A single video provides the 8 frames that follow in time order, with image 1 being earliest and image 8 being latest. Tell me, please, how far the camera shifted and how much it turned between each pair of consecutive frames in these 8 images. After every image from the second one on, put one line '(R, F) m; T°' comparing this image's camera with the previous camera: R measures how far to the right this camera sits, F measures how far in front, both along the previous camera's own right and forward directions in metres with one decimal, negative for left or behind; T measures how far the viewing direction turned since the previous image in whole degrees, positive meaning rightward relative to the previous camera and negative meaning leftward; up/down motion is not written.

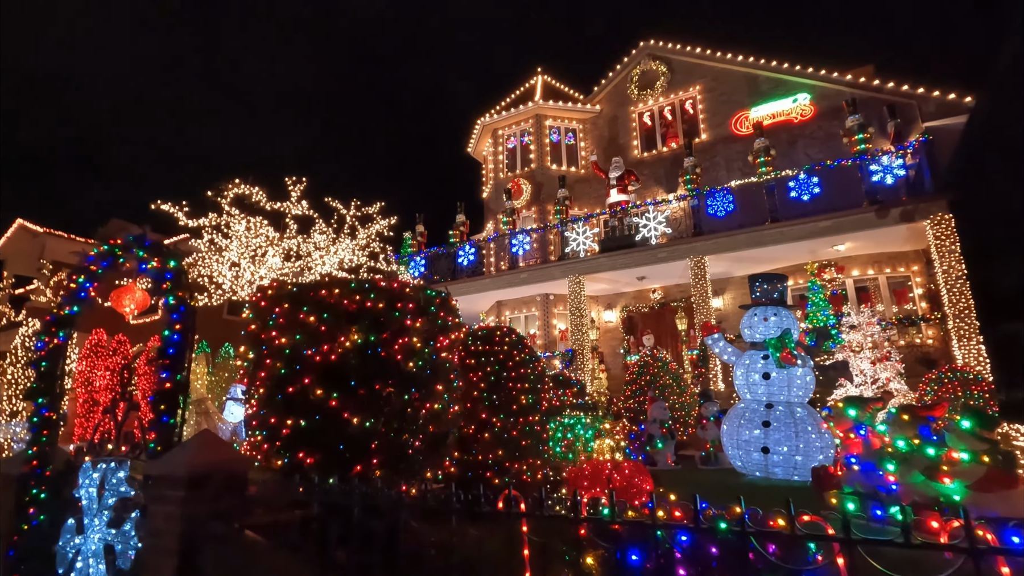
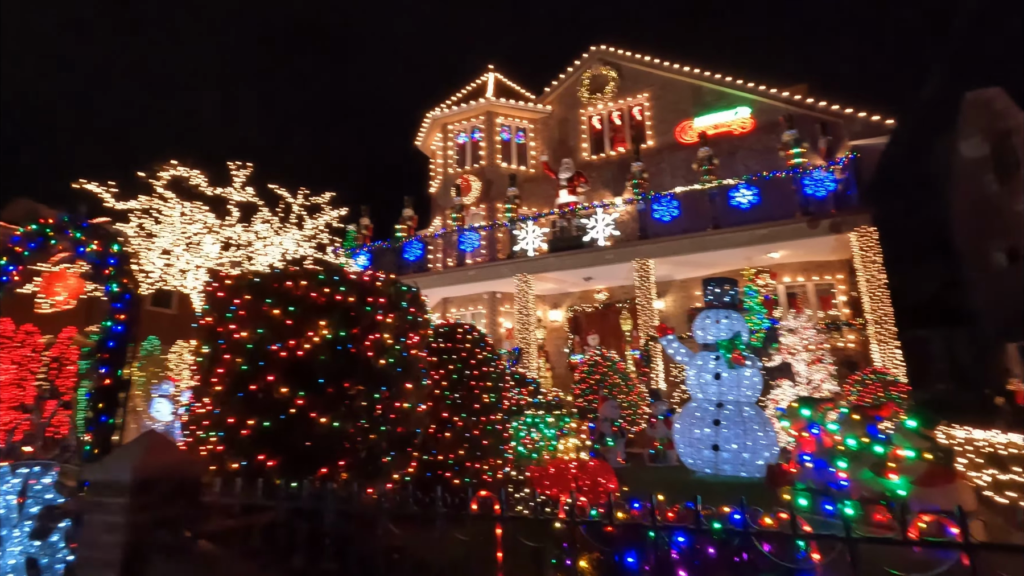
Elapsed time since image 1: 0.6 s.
(-0.3, +0.1) m; +6°
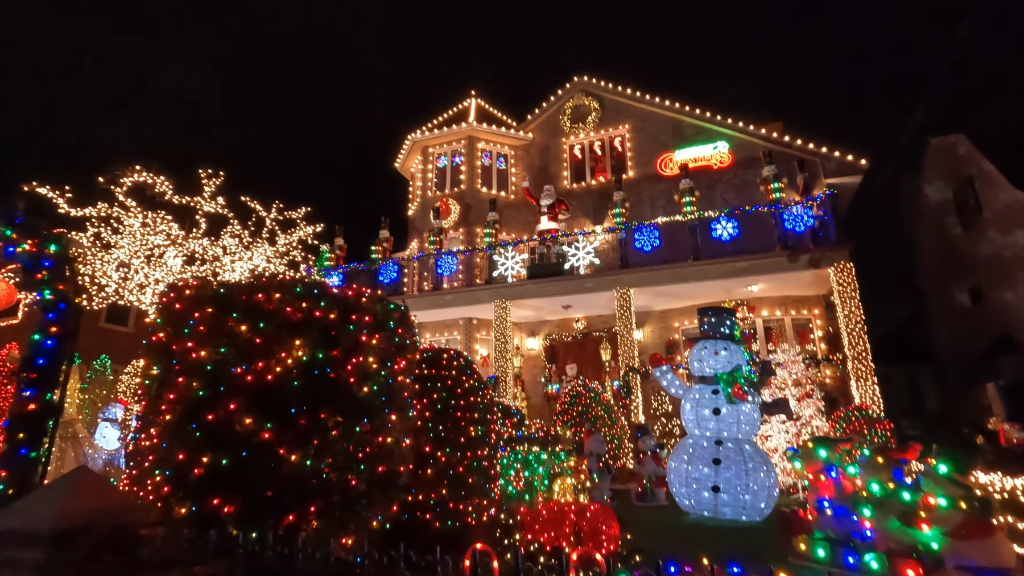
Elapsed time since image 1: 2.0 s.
(-0.2, +0.4) m; +3°
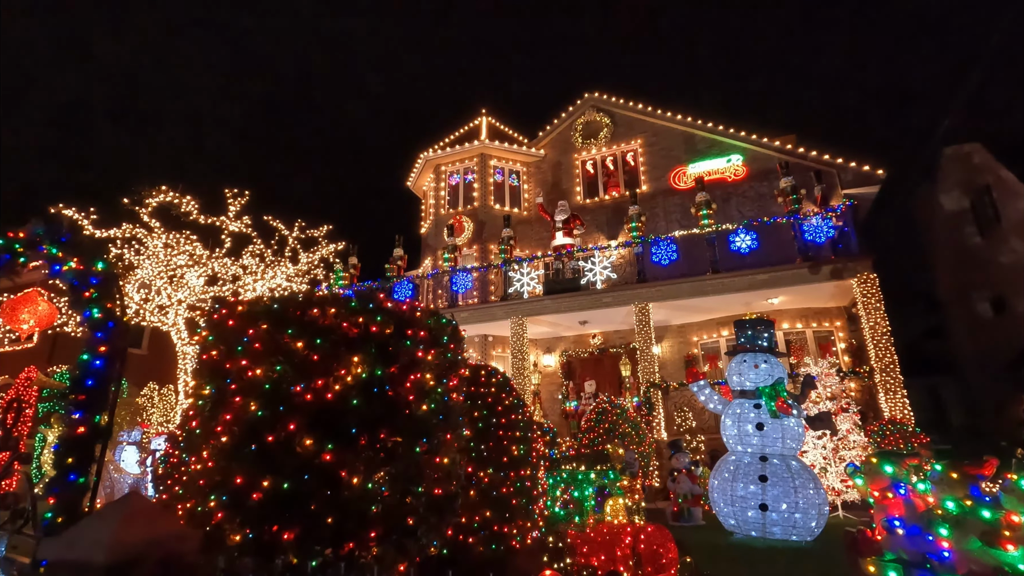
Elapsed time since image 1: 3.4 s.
(-0.4, +0.1) m; -1°
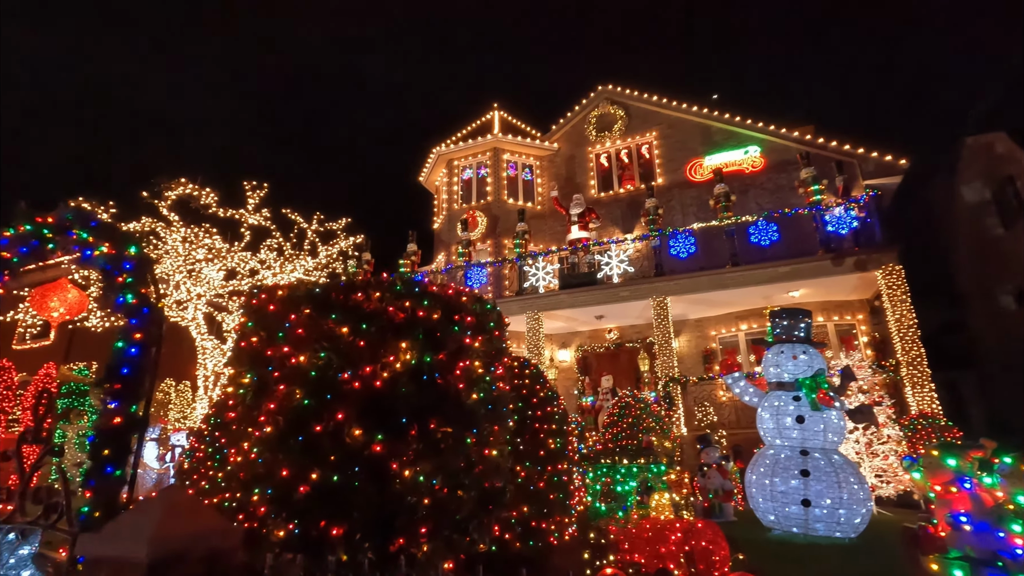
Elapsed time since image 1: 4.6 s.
(-0.3, +0.2) m; -1°
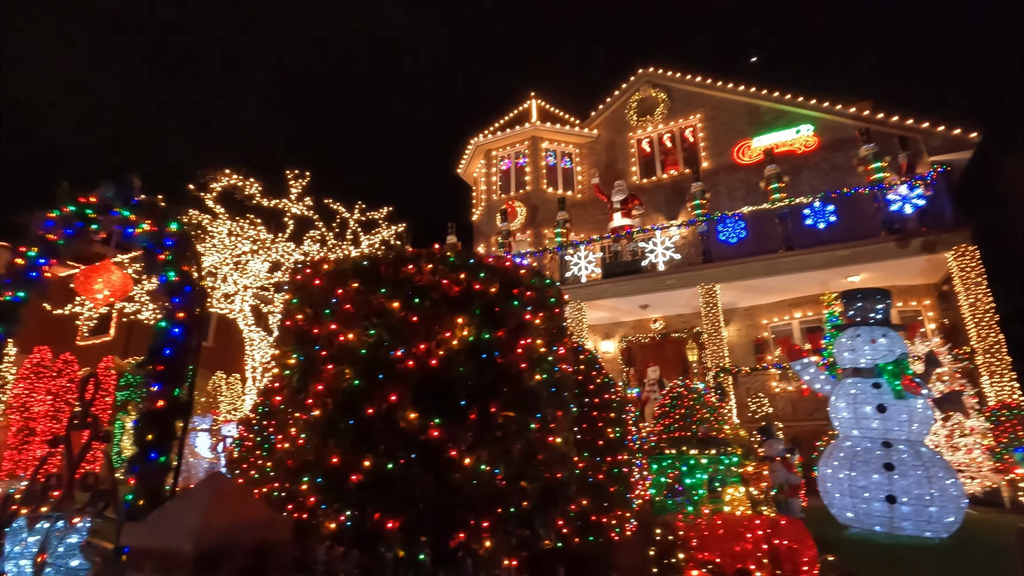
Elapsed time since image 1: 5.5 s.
(-0.2, +0.3) m; -4°
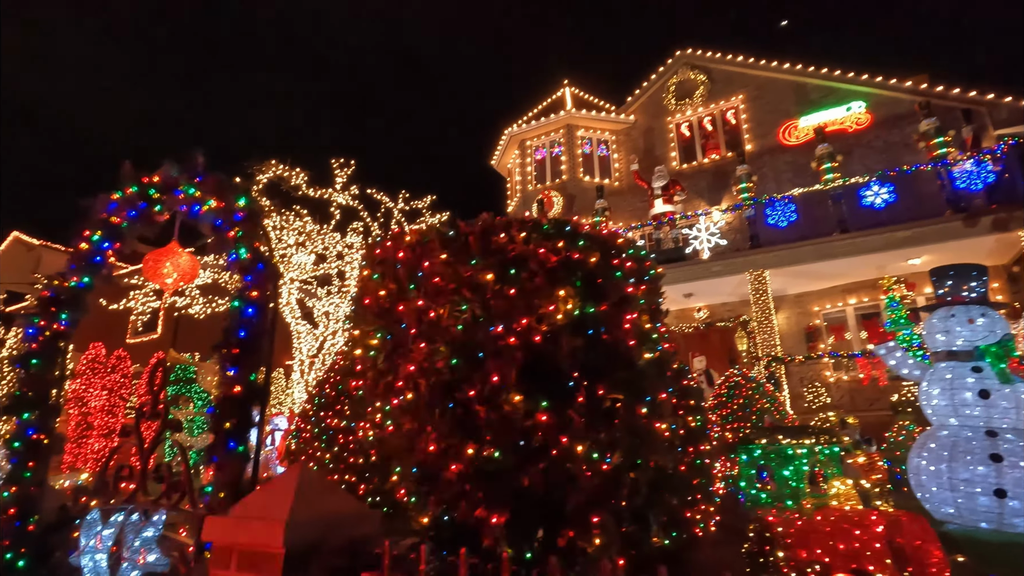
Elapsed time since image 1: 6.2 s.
(-0.4, +0.3) m; -3°
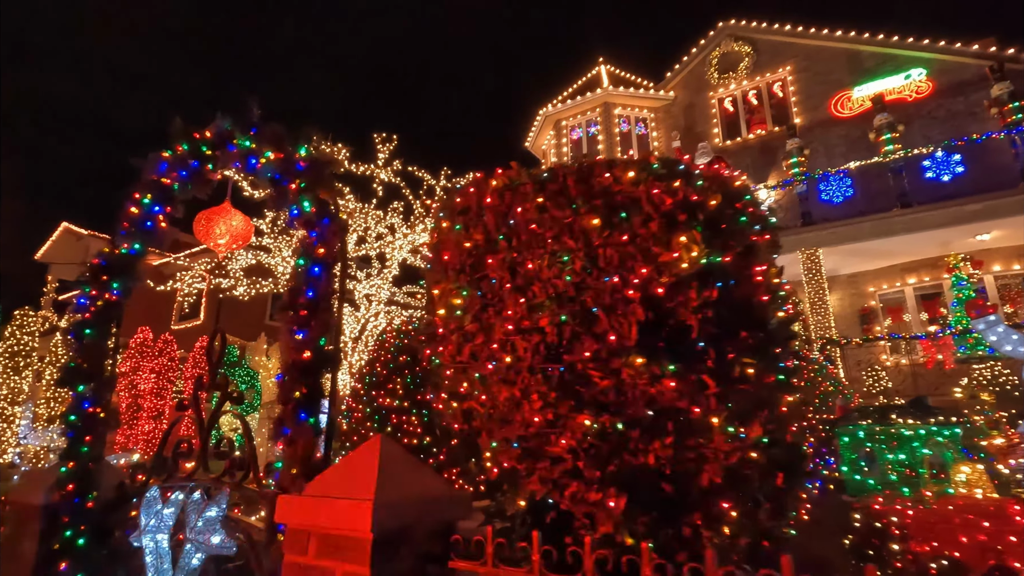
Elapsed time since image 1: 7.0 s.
(-0.3, +0.3) m; -3°
